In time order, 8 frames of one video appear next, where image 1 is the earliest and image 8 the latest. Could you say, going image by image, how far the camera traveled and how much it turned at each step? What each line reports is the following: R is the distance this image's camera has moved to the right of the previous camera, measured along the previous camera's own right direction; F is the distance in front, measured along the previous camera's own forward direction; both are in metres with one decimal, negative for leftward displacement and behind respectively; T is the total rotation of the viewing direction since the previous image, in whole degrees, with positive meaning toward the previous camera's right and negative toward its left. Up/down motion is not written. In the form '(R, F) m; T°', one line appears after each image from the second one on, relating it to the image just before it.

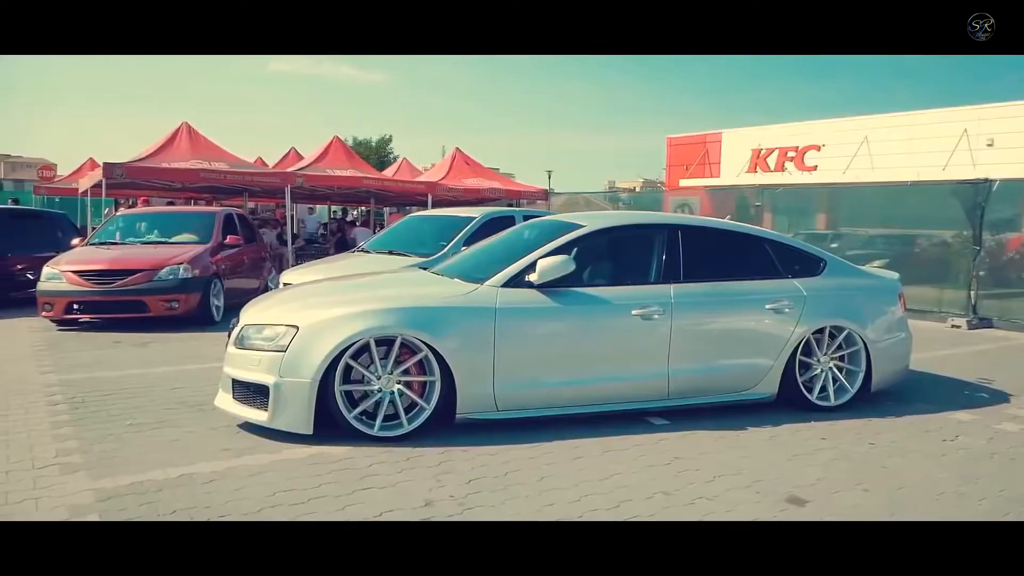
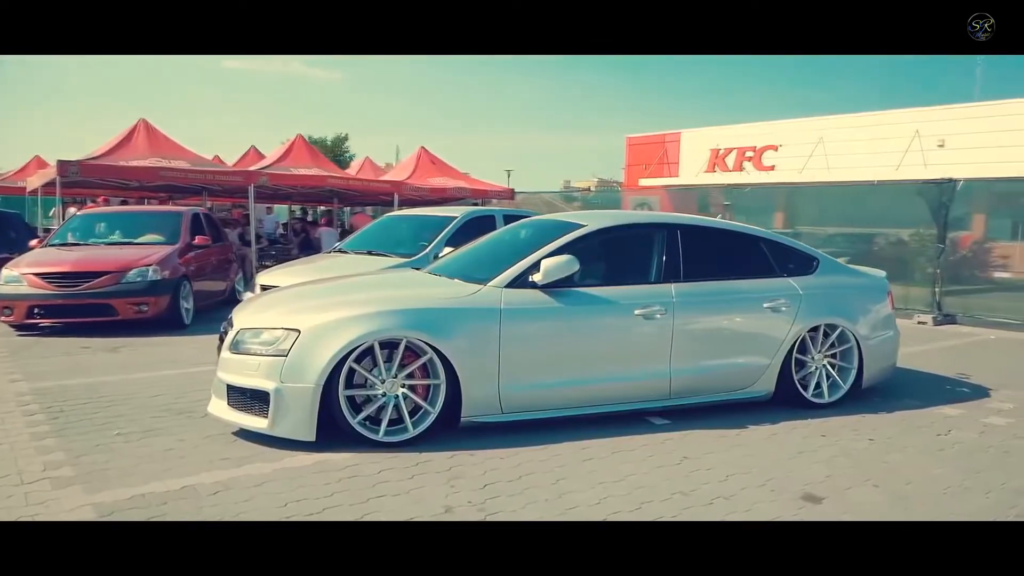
(-0.3, +0.1) m; +4°
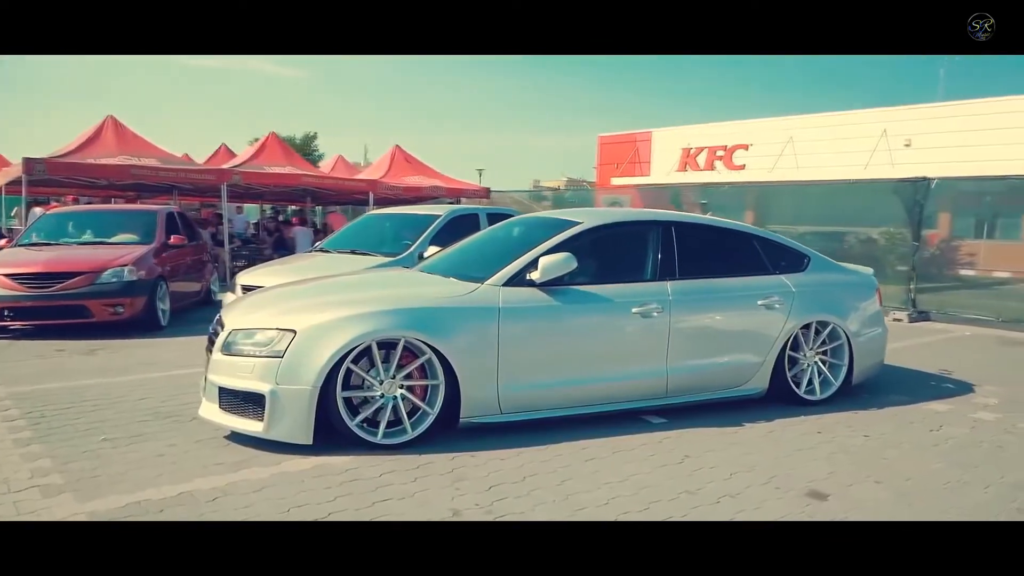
(-0.2, +0.1) m; +2°
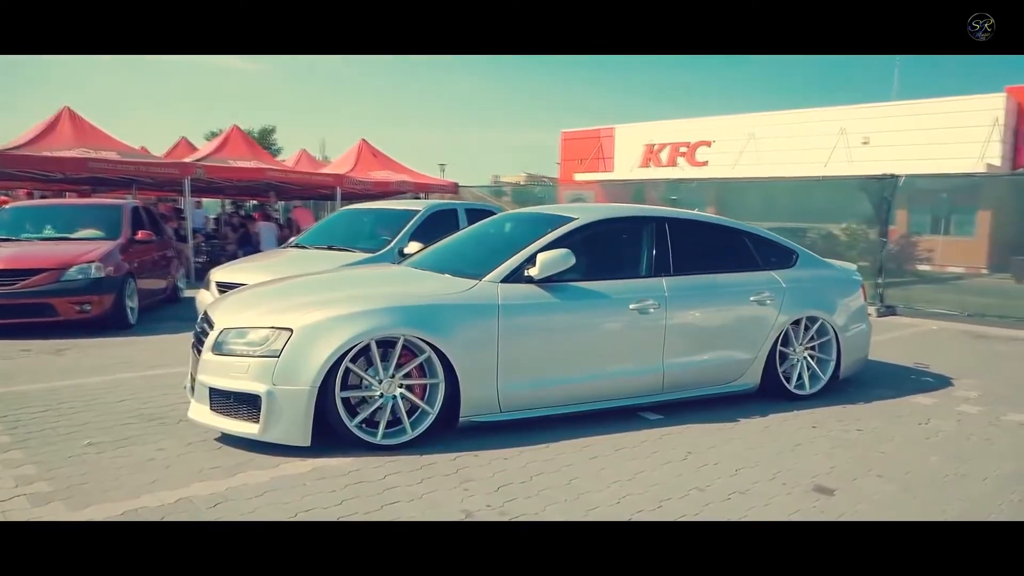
(-0.3, +0.1) m; +3°
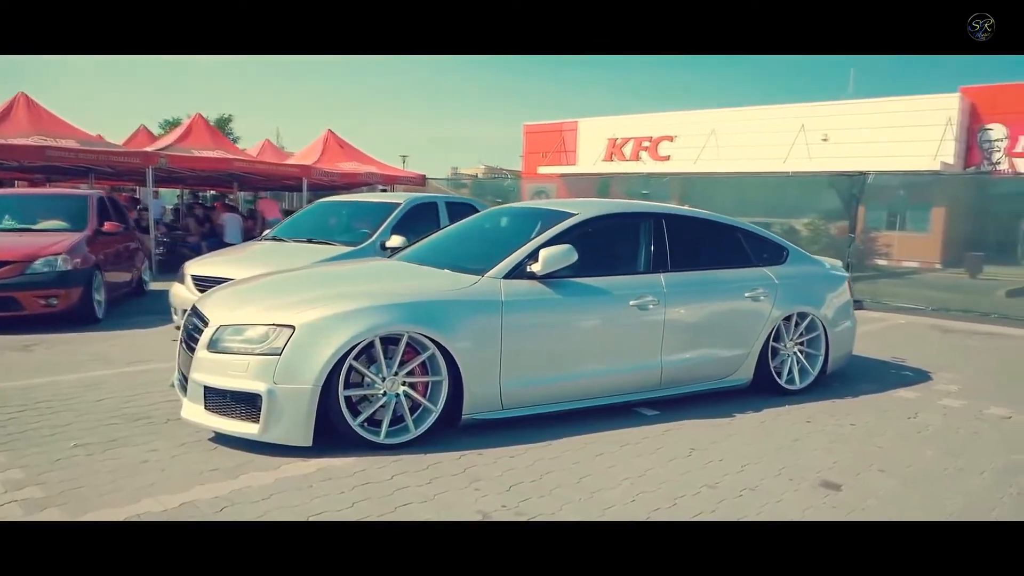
(-0.3, +0.1) m; +3°
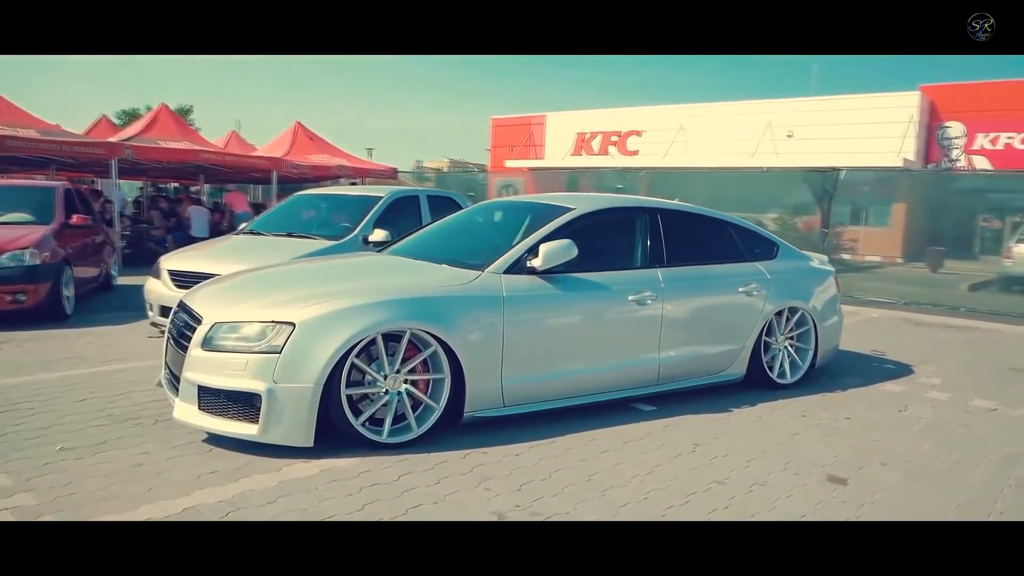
(-0.2, +0.1) m; +3°
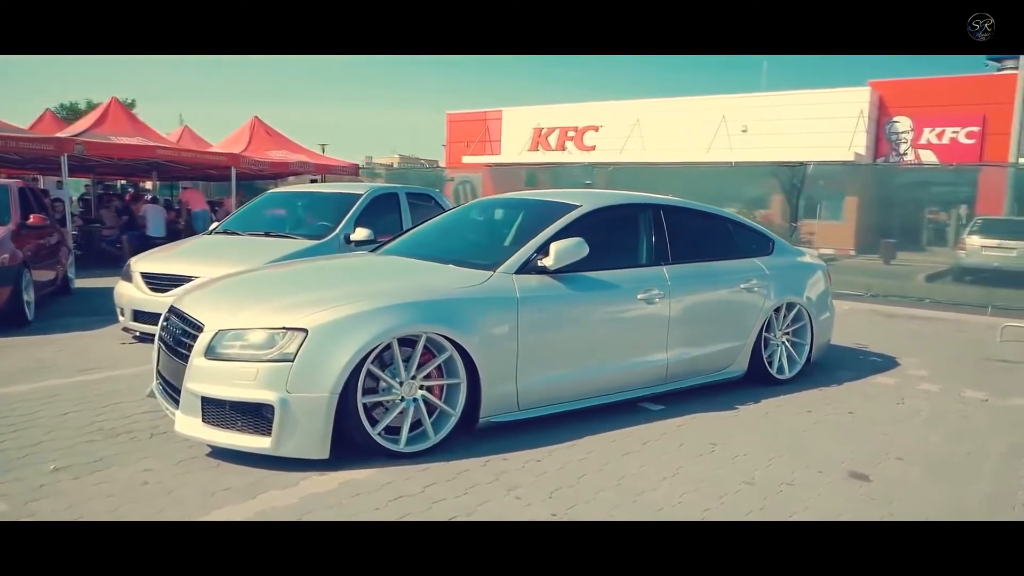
(-0.4, +0.1) m; +4°
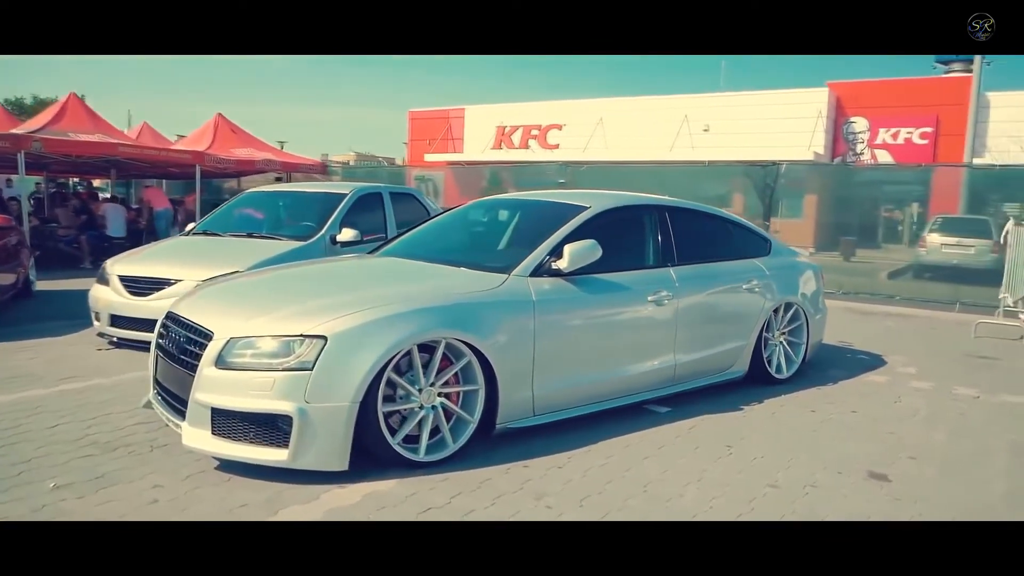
(-0.3, +0.1) m; +4°
